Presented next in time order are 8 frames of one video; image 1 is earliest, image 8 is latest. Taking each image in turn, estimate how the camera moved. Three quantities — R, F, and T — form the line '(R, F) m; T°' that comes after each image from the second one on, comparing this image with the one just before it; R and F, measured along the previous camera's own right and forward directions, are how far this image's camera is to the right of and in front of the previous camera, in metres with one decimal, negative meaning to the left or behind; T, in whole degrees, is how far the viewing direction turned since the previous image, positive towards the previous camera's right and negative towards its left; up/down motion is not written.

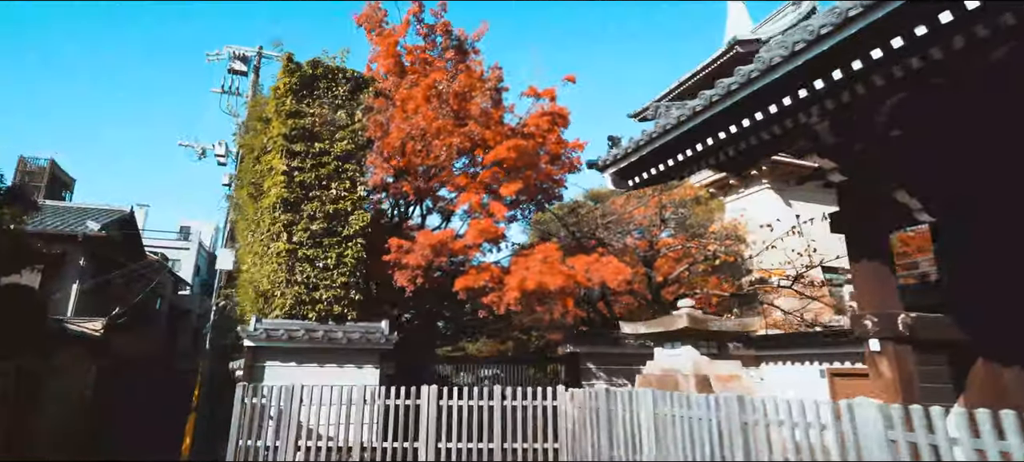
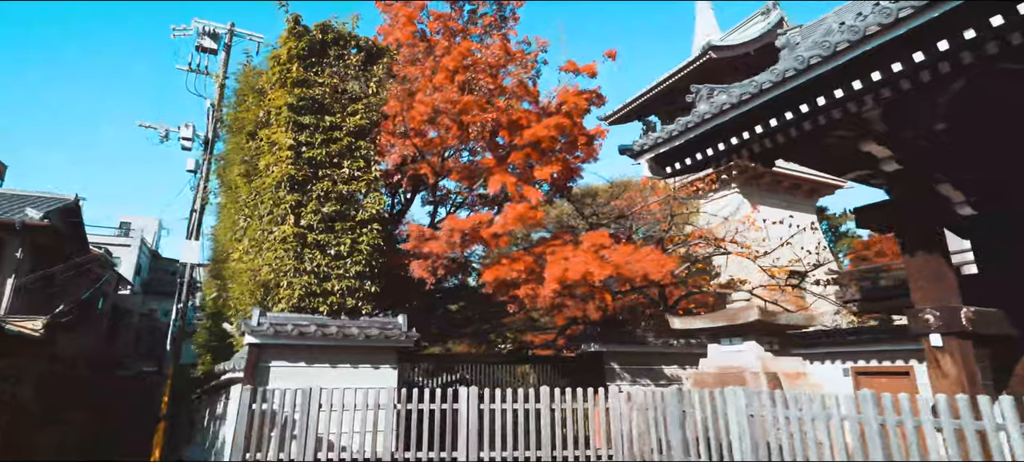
(-0.9, +0.7) m; +5°
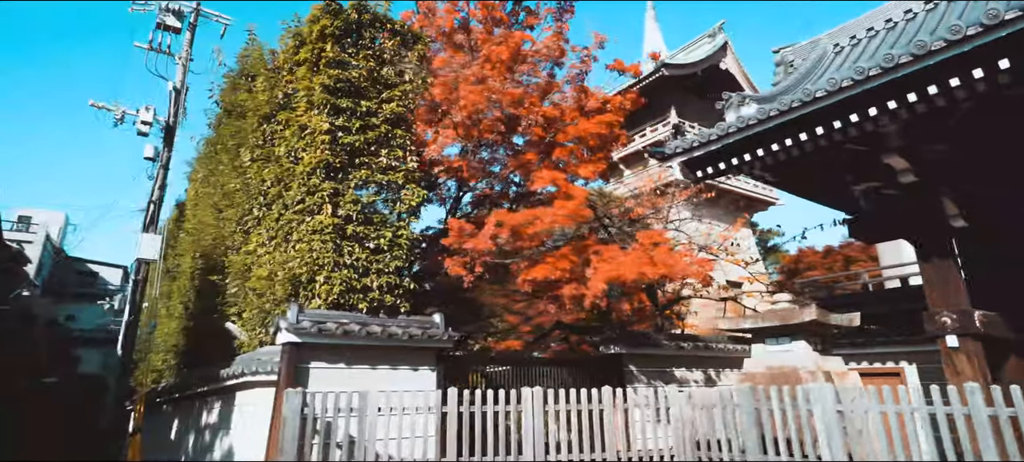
(-1.3, +0.2) m; +8°
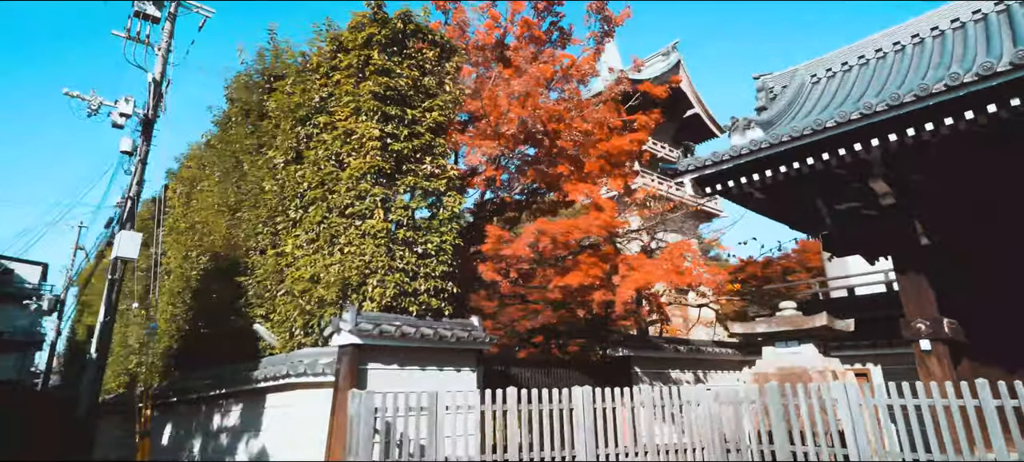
(-1.2, -0.2) m; +7°
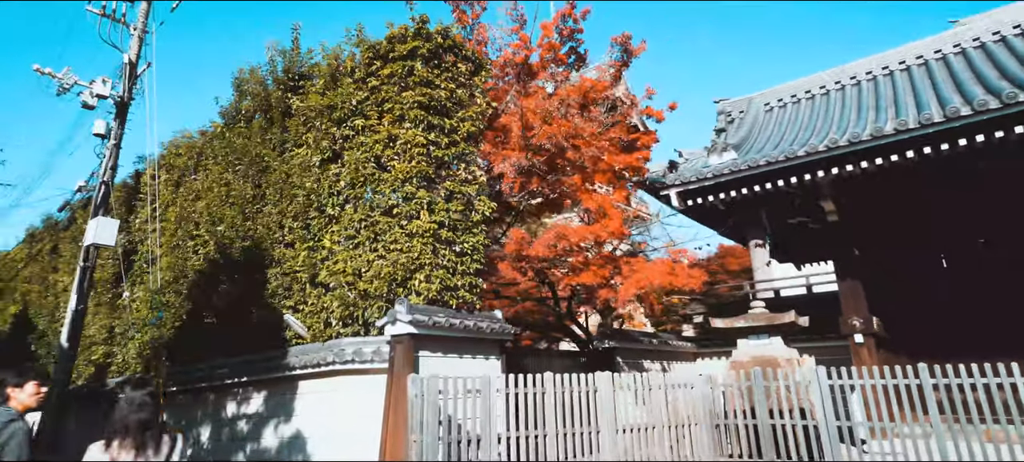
(-1.3, -0.6) m; +8°
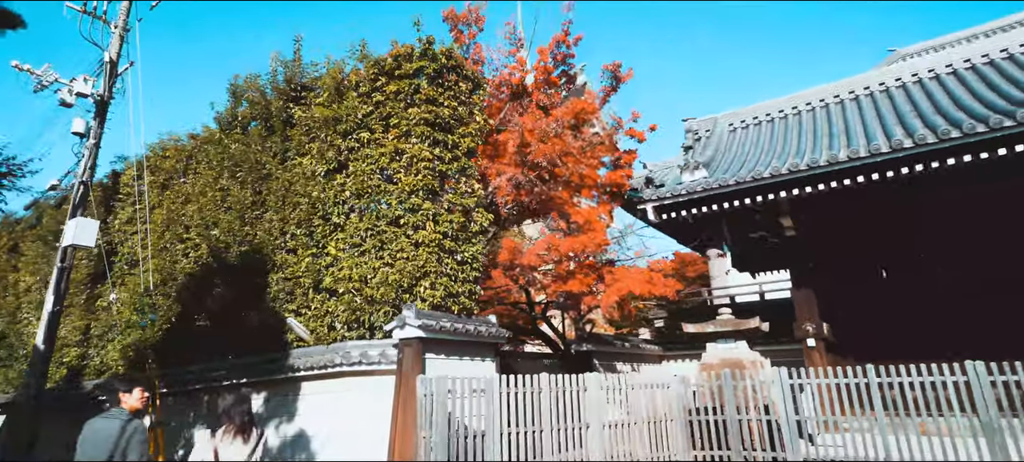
(-0.5, -0.5) m; +5°
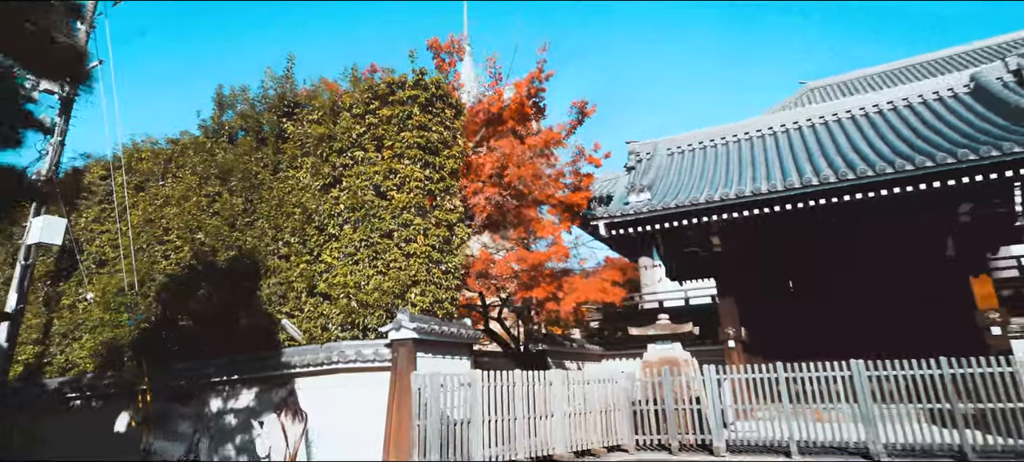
(-0.7, -0.9) m; +7°
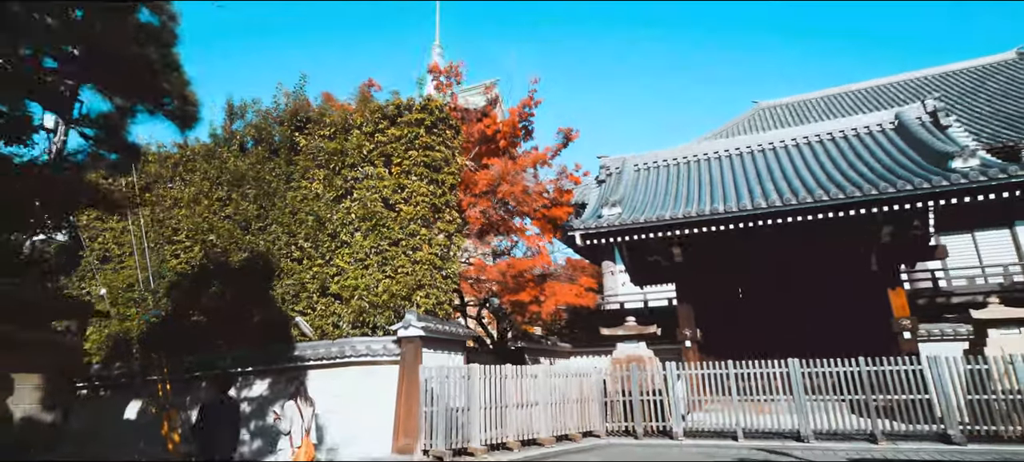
(-0.6, -1.0) m; +4°
